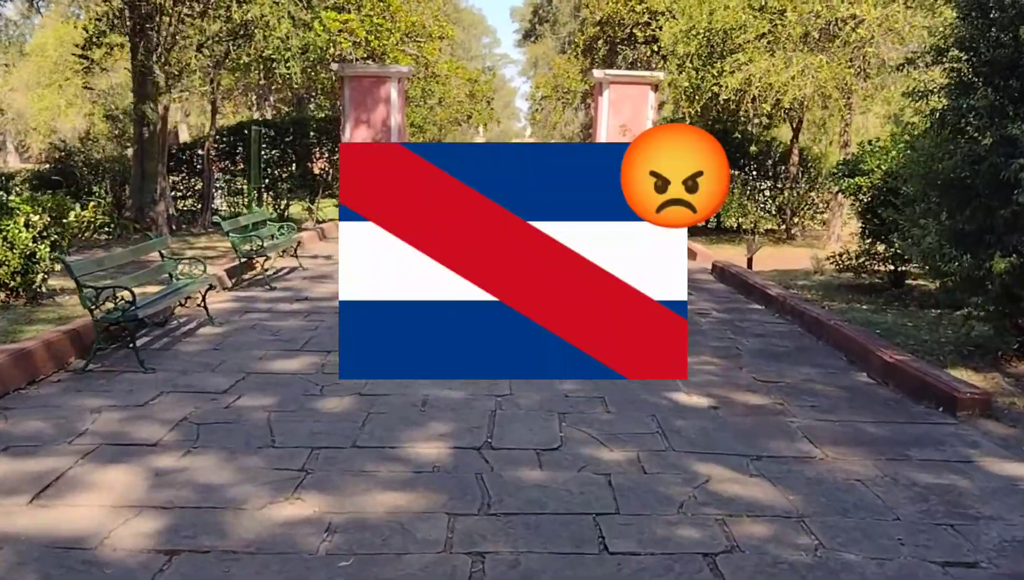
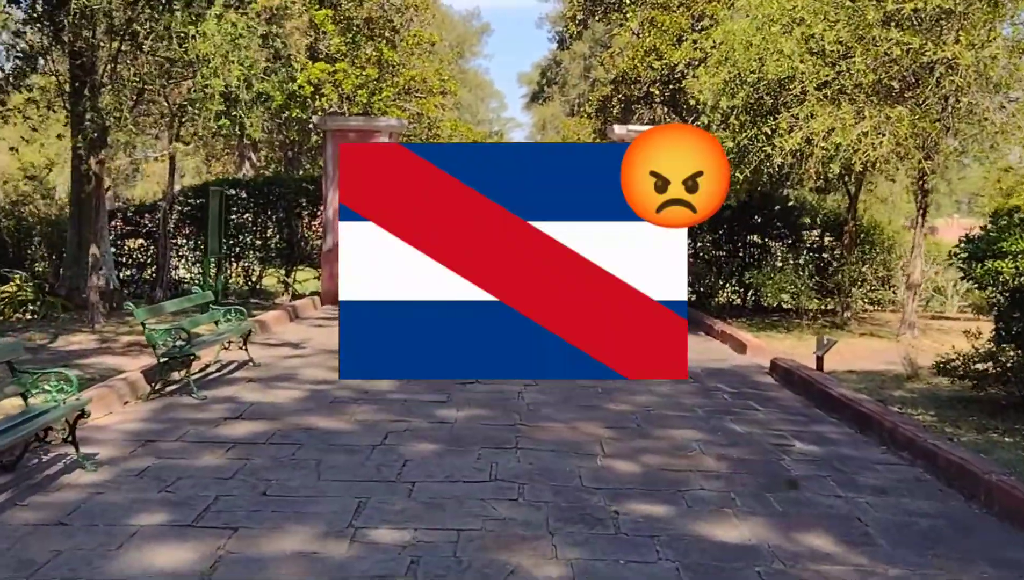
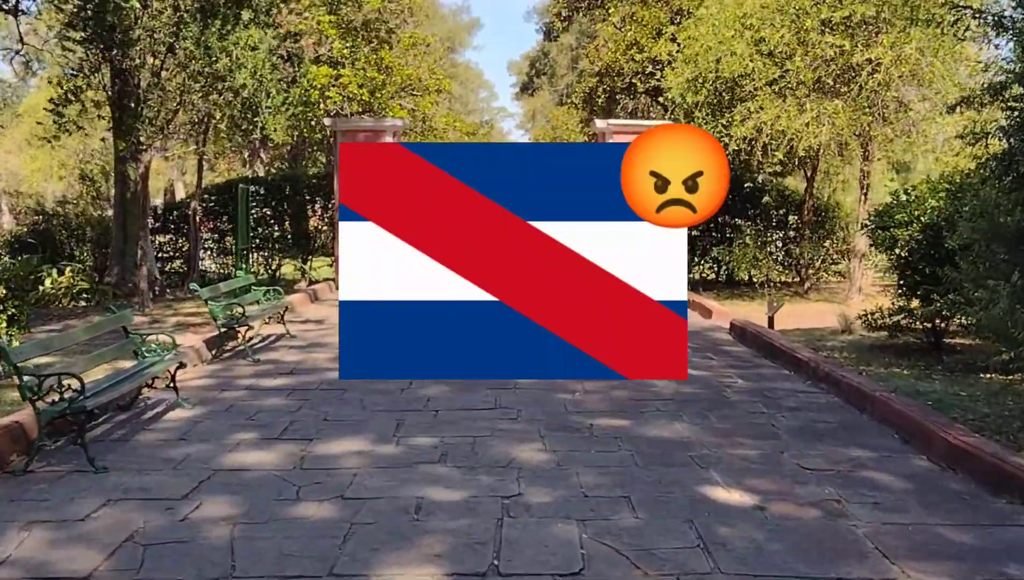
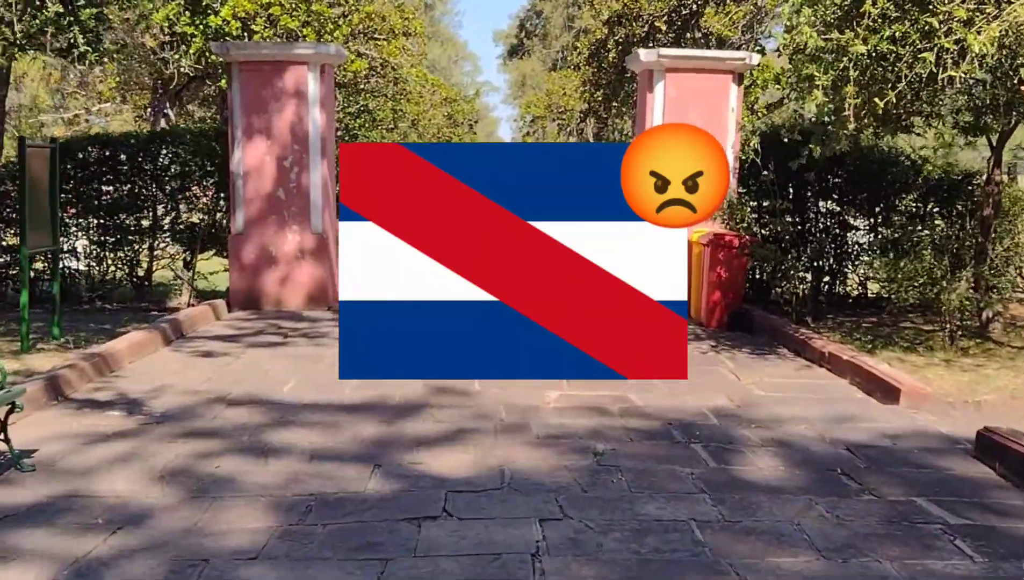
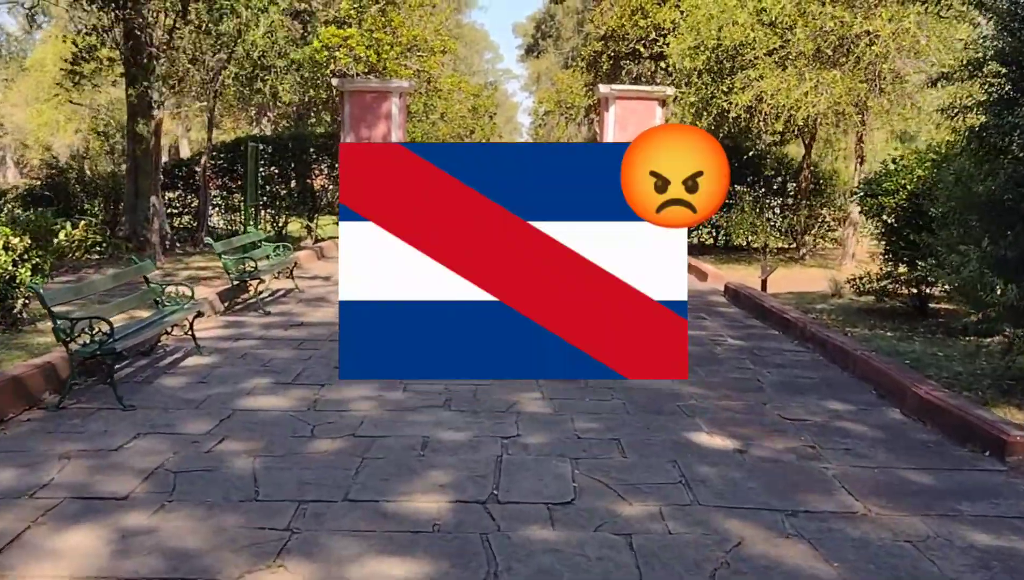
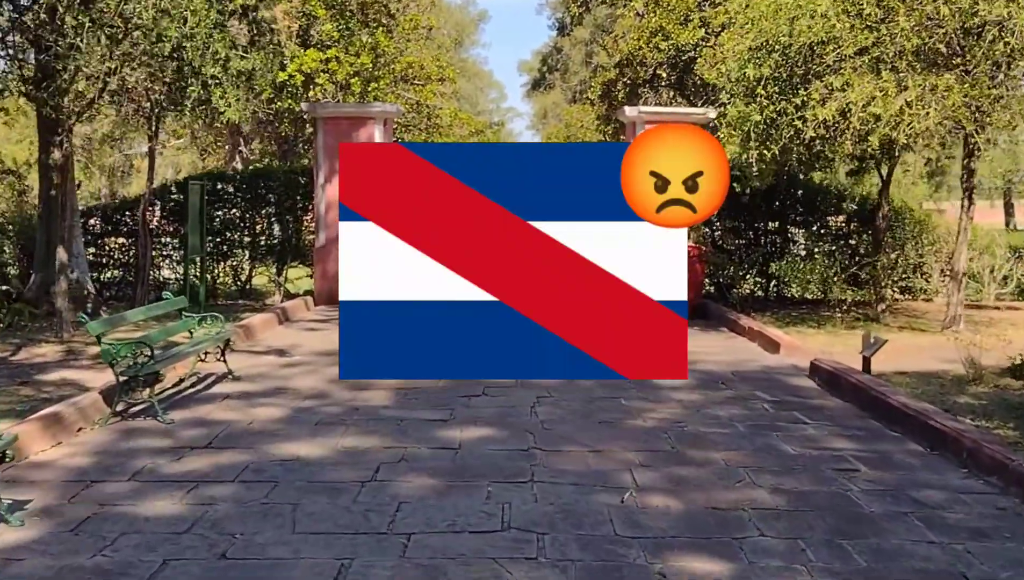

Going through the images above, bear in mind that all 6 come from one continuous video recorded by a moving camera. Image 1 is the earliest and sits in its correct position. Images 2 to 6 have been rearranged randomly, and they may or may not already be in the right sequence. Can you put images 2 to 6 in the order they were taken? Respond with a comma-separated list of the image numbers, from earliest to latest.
5, 3, 2, 6, 4
